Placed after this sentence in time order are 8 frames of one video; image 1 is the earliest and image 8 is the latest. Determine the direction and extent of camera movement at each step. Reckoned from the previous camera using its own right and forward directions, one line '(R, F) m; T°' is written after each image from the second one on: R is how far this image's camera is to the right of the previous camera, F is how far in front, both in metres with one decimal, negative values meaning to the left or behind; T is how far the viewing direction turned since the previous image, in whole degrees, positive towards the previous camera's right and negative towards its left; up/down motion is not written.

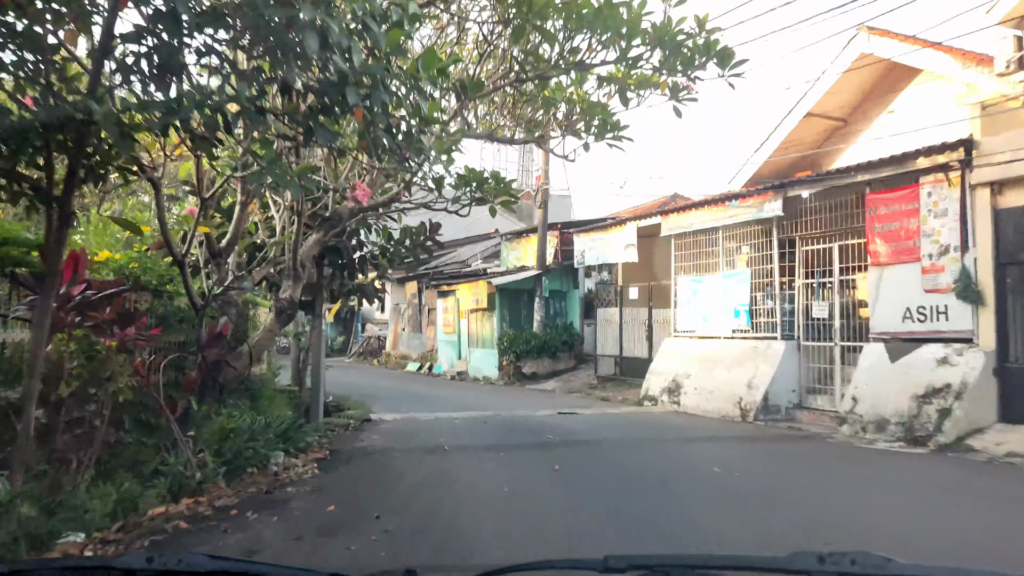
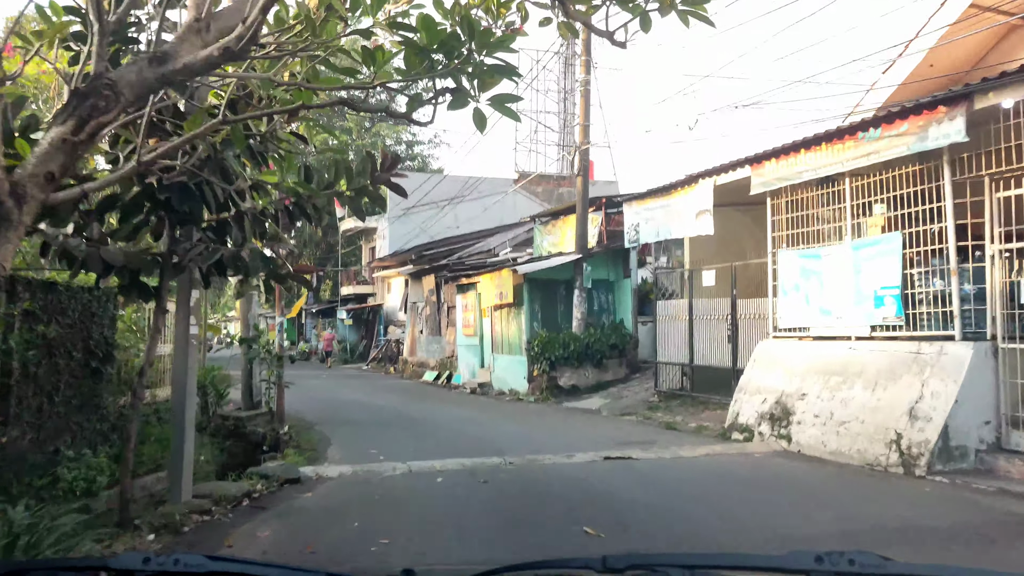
(+0.3, +4.7) m; -3°
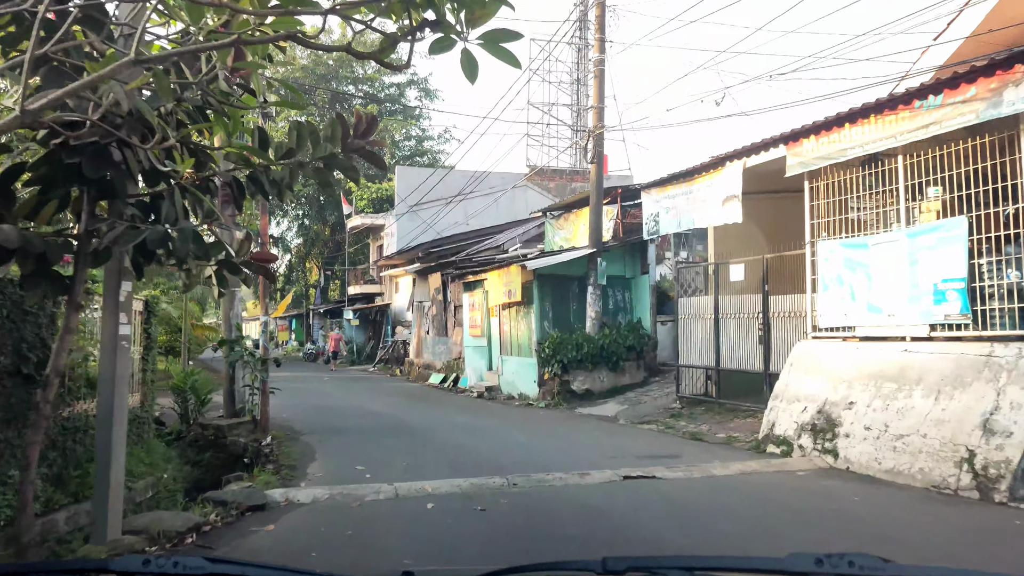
(+0.1, +1.1) m; -1°
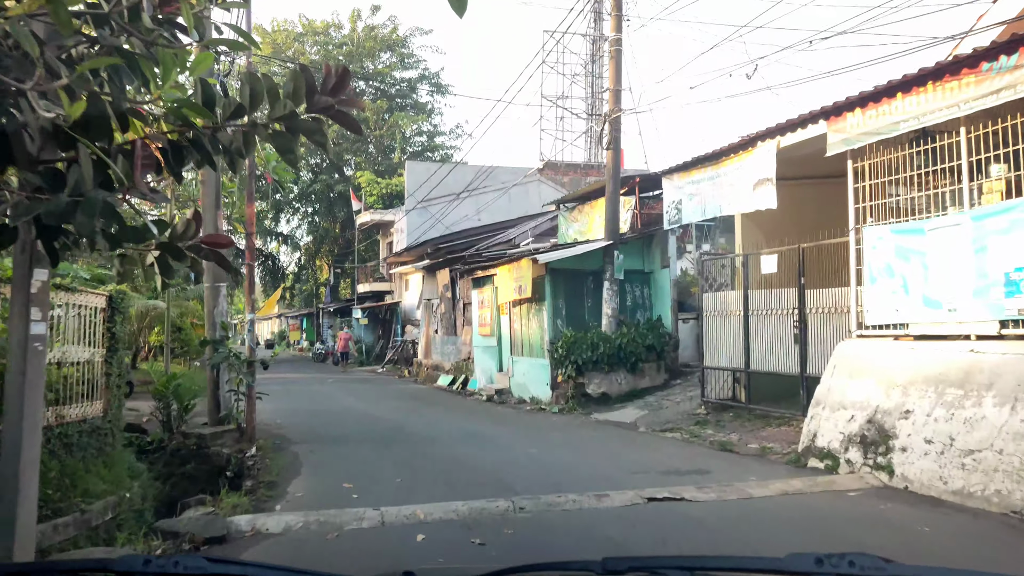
(+0.1, +1.0) m; -1°
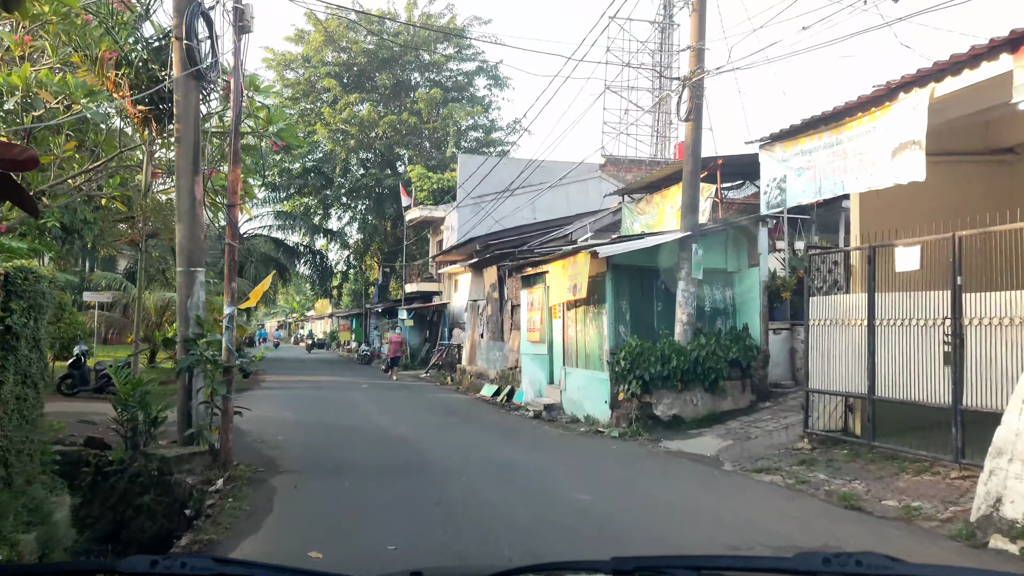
(+0.1, +2.3) m; -4°
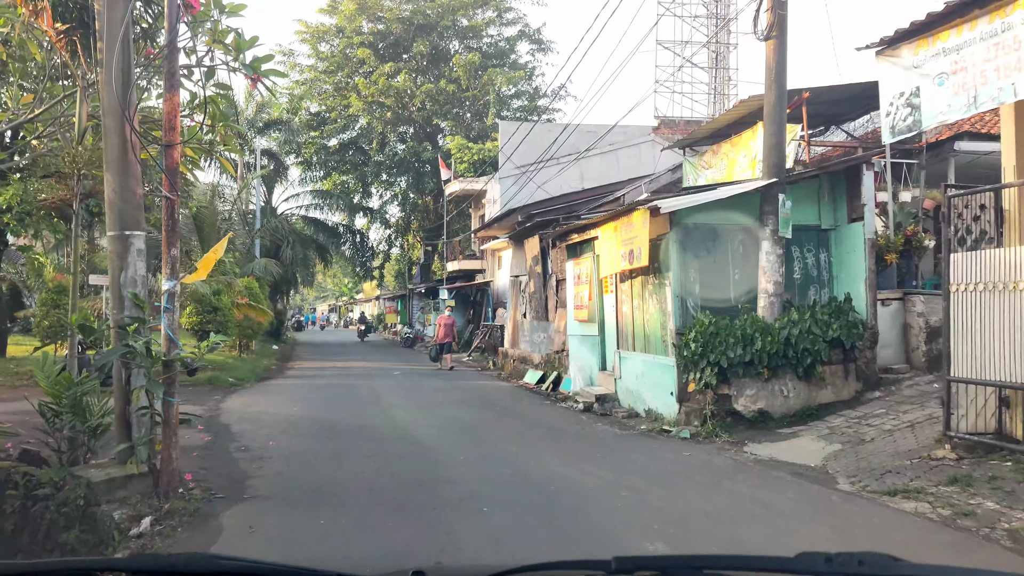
(+0.1, +2.2) m; -4°
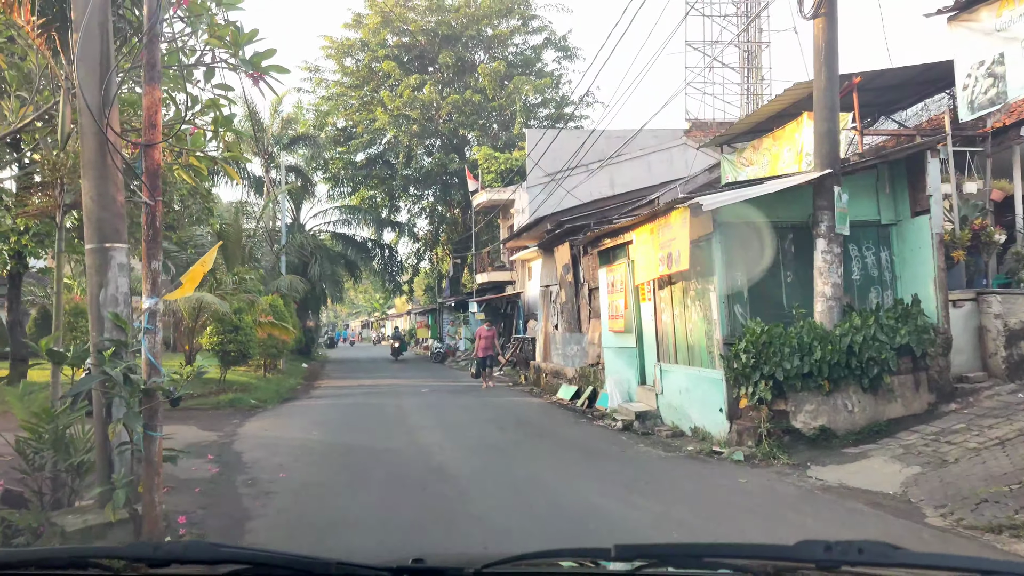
(0.0, +0.8) m; -2°
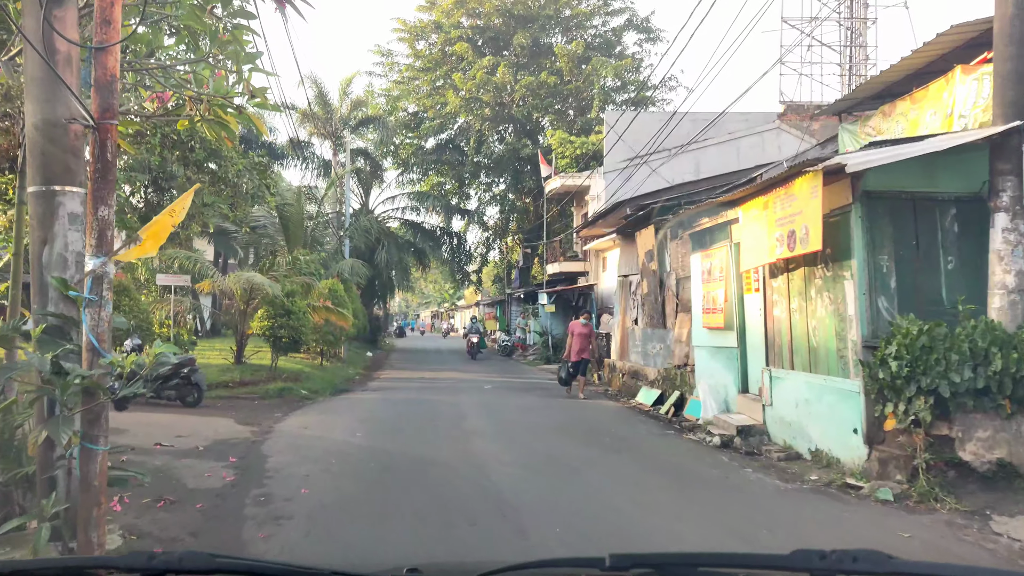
(-0.1, +1.7) m; -5°
